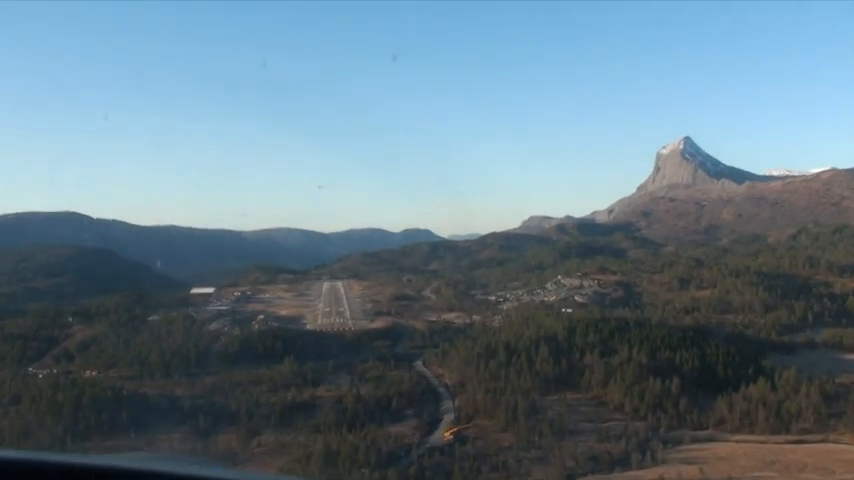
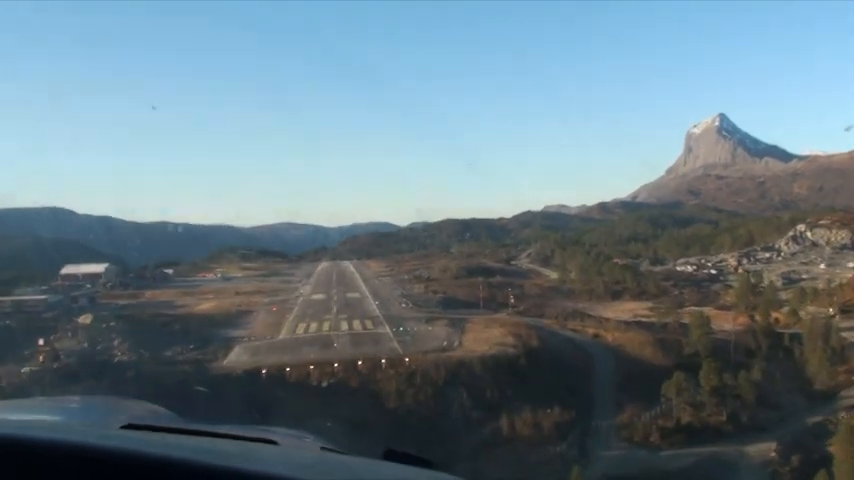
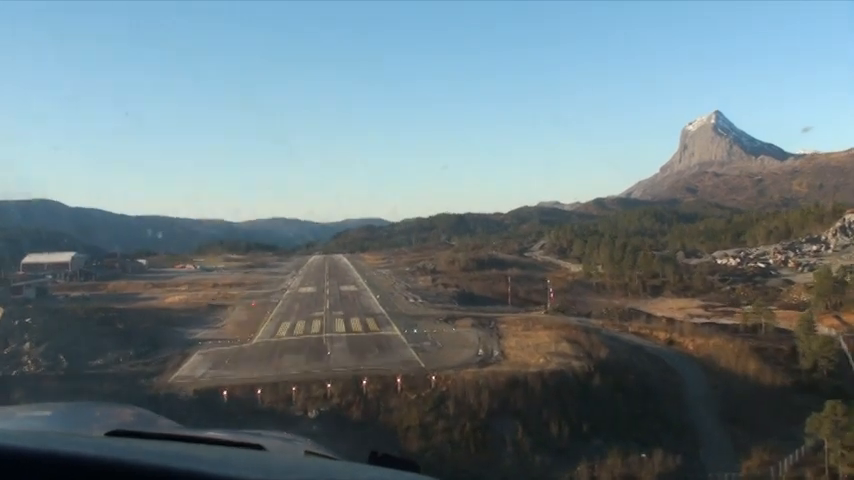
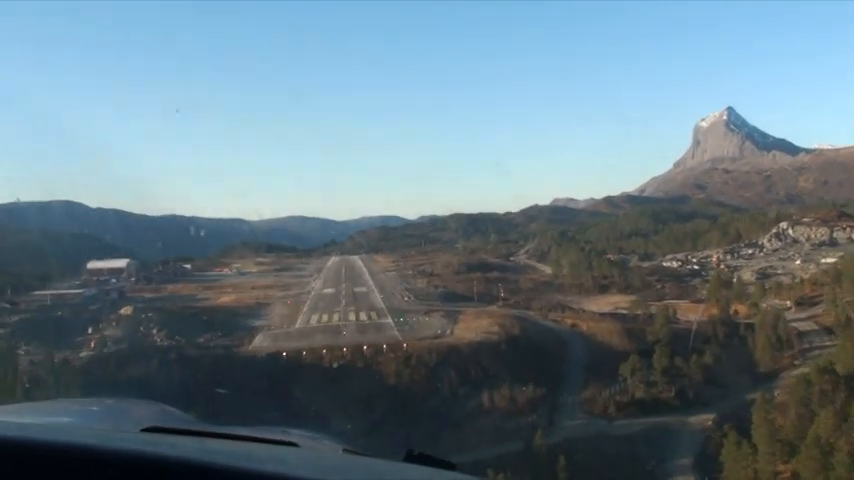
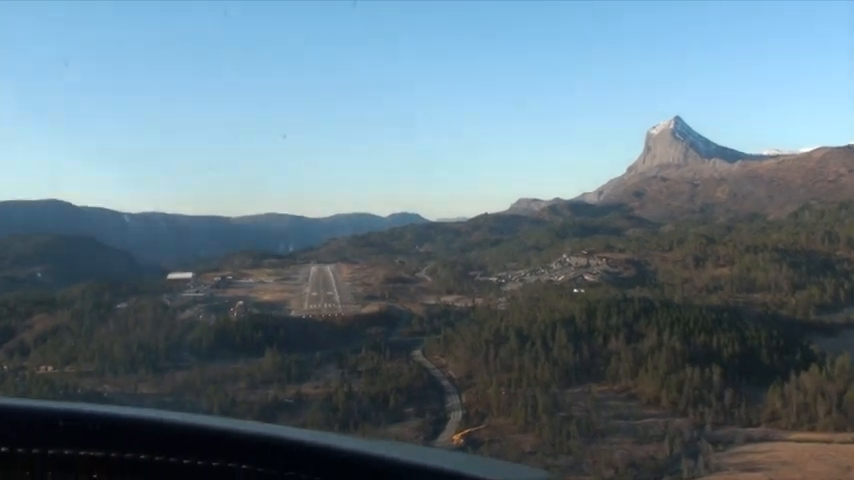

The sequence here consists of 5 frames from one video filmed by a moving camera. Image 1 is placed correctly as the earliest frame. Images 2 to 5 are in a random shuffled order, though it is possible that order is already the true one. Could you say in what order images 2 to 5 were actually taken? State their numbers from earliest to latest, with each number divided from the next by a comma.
5, 4, 2, 3
